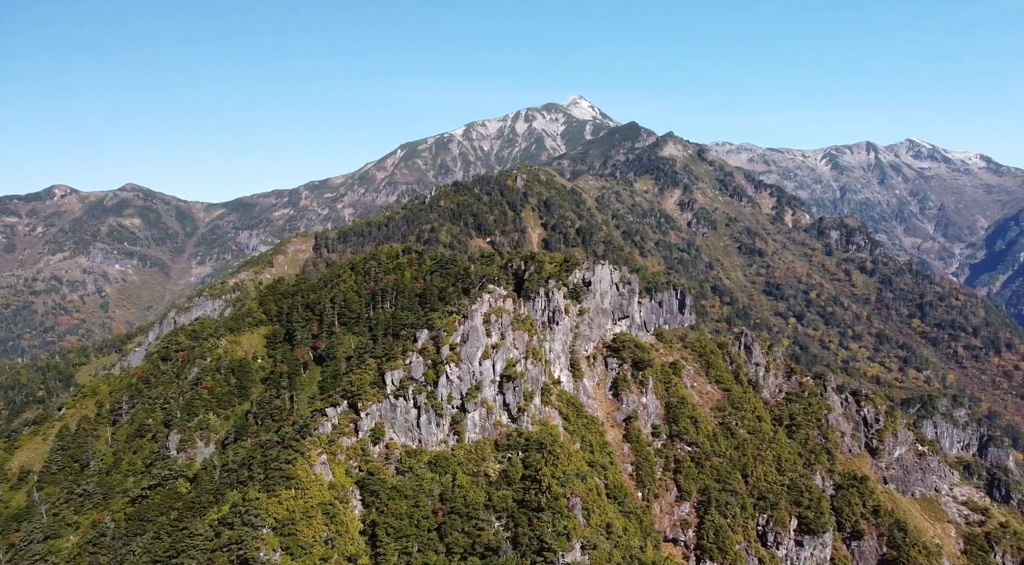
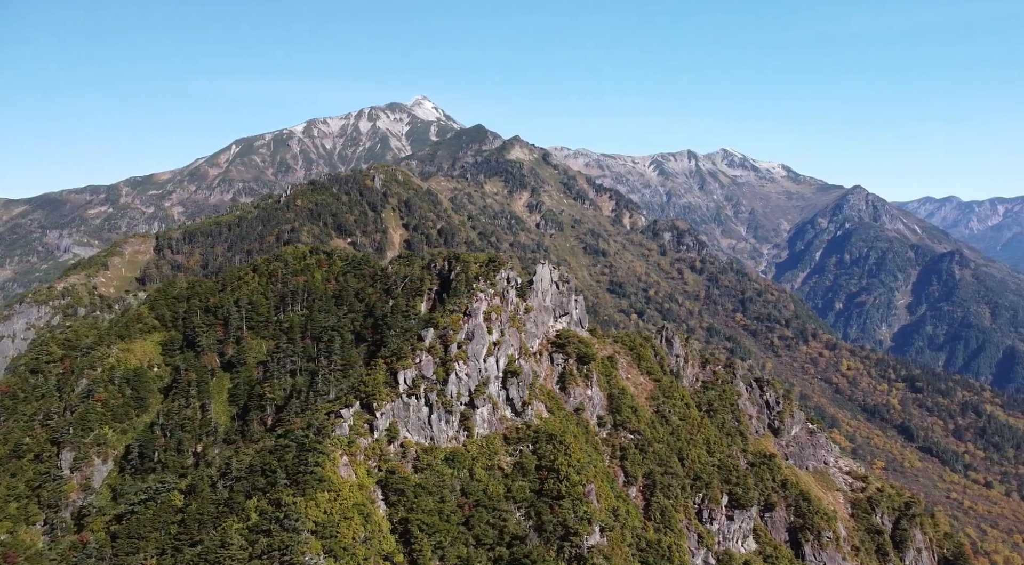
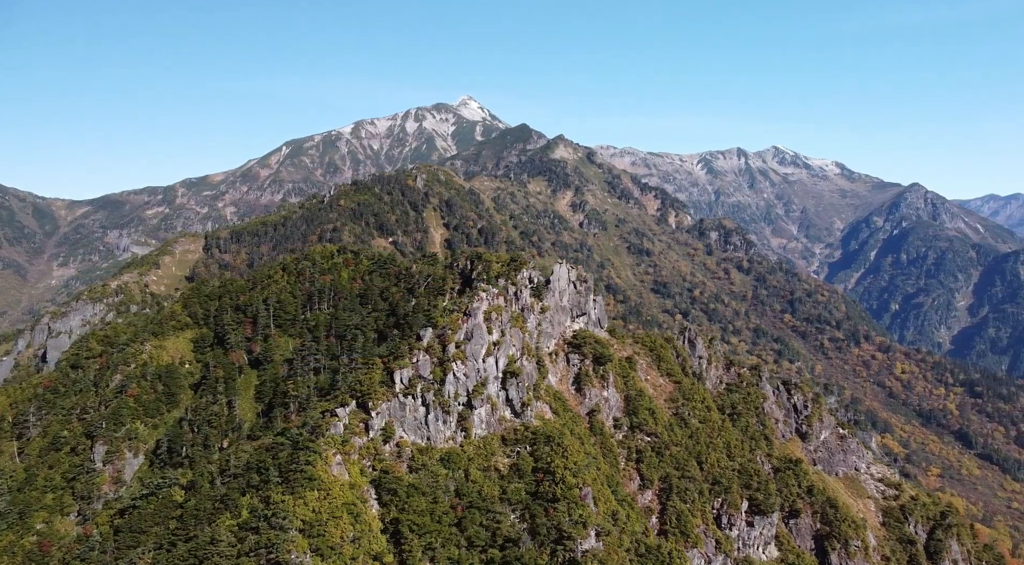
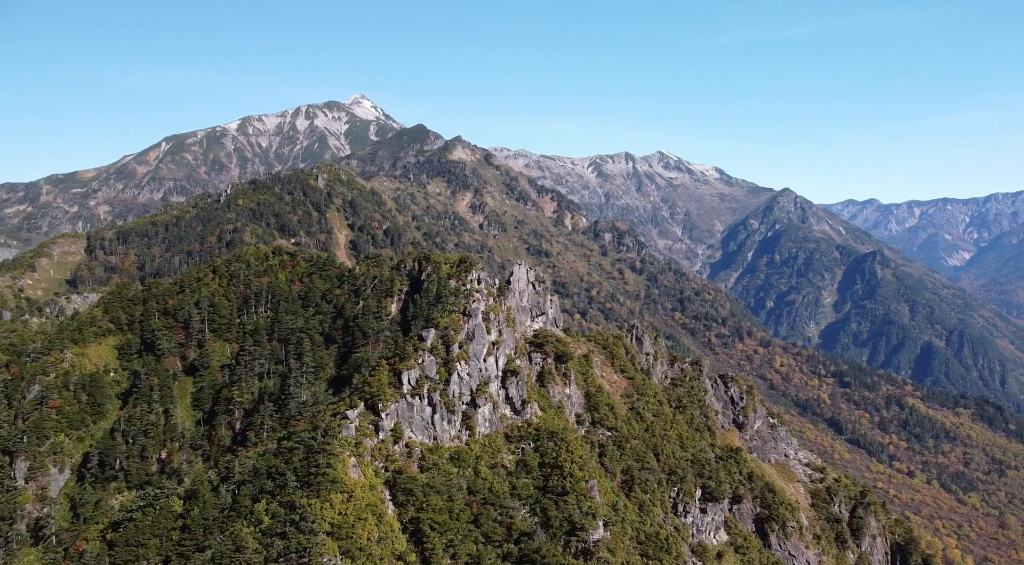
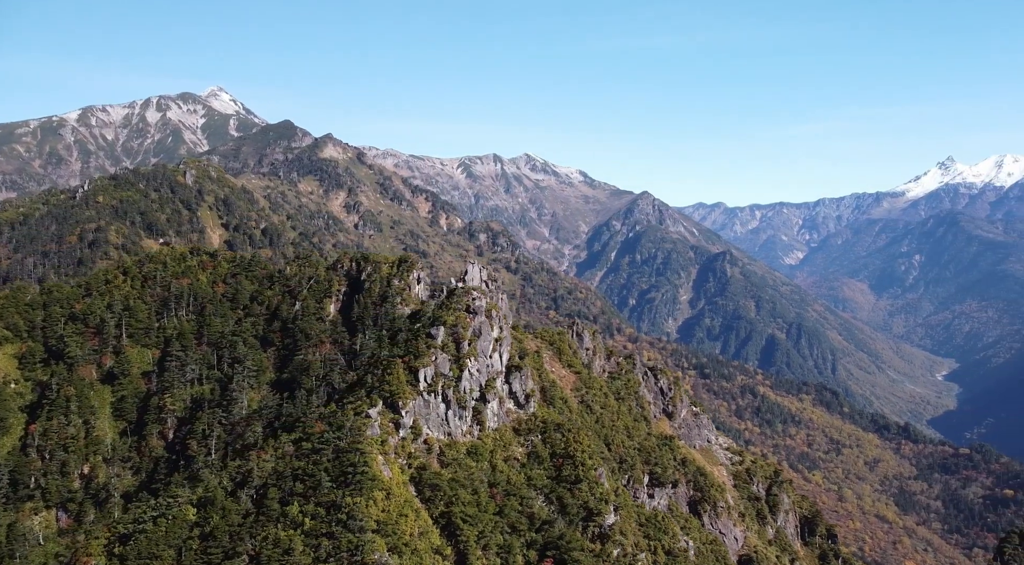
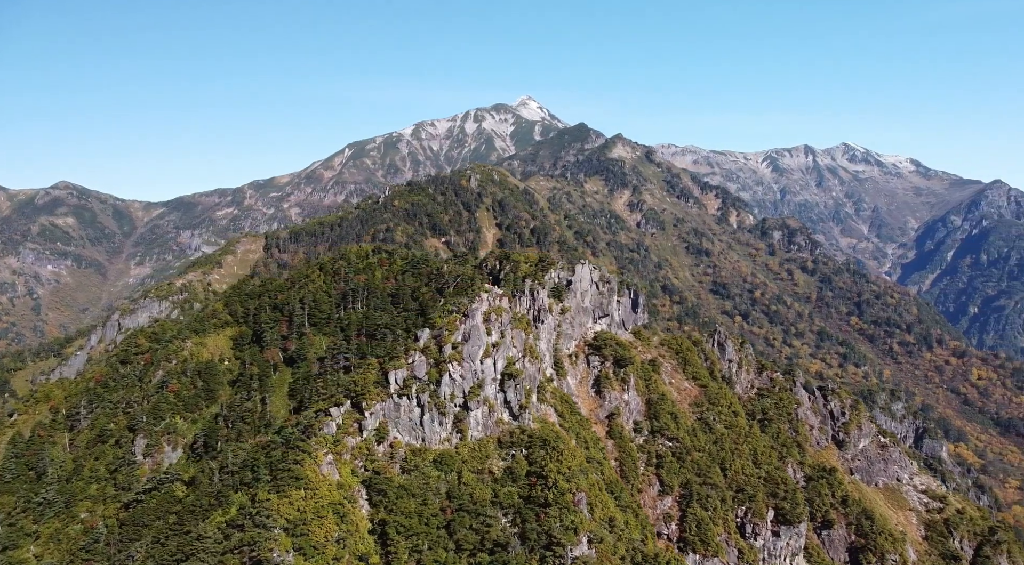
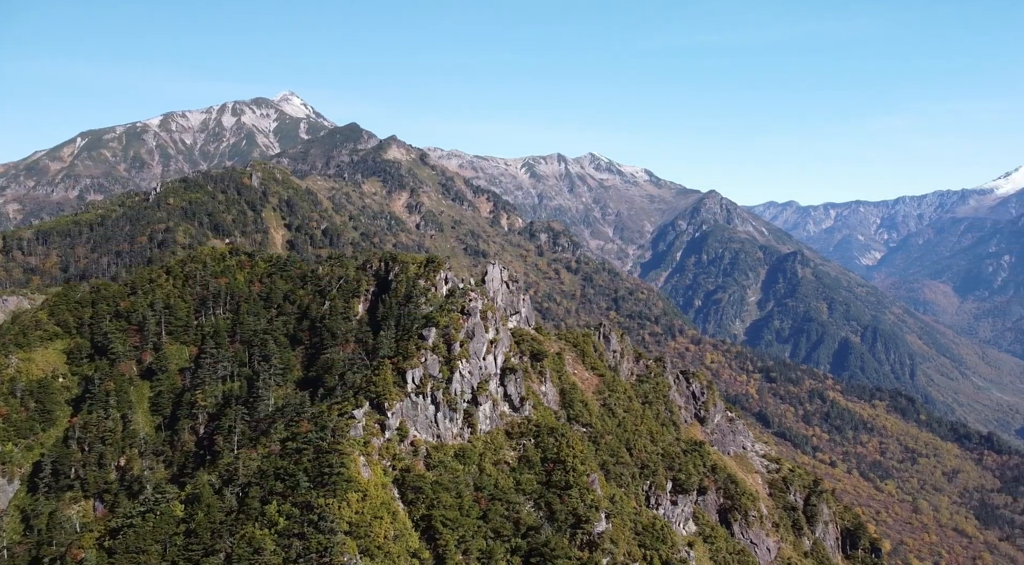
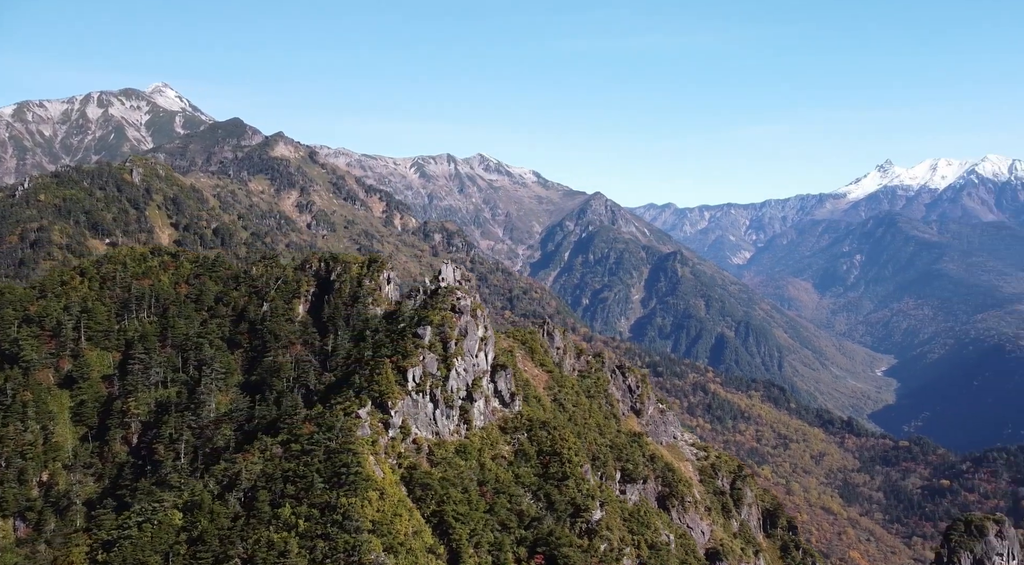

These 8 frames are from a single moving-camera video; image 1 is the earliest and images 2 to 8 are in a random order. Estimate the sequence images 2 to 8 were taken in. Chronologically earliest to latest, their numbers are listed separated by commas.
6, 3, 2, 4, 7, 5, 8
